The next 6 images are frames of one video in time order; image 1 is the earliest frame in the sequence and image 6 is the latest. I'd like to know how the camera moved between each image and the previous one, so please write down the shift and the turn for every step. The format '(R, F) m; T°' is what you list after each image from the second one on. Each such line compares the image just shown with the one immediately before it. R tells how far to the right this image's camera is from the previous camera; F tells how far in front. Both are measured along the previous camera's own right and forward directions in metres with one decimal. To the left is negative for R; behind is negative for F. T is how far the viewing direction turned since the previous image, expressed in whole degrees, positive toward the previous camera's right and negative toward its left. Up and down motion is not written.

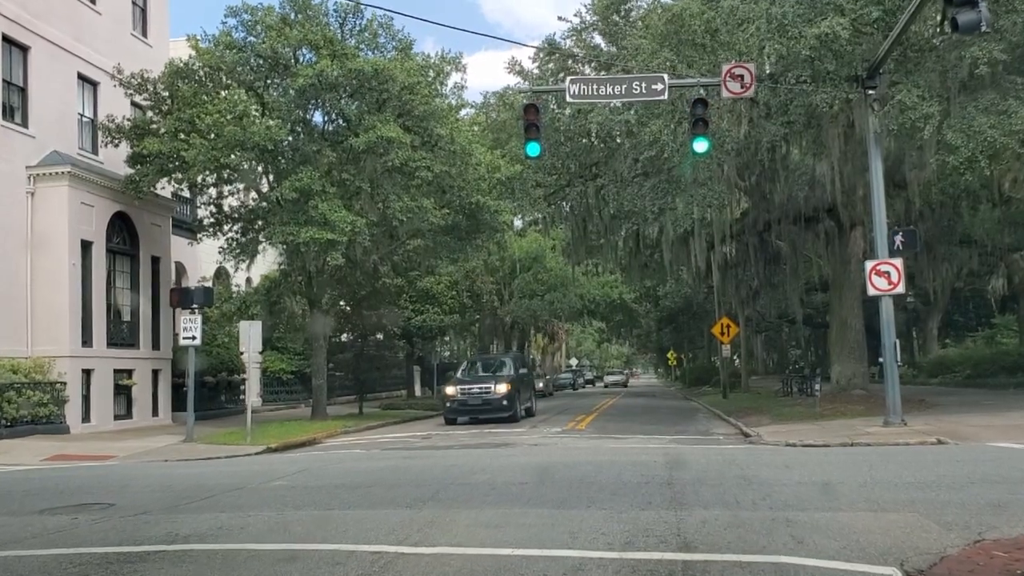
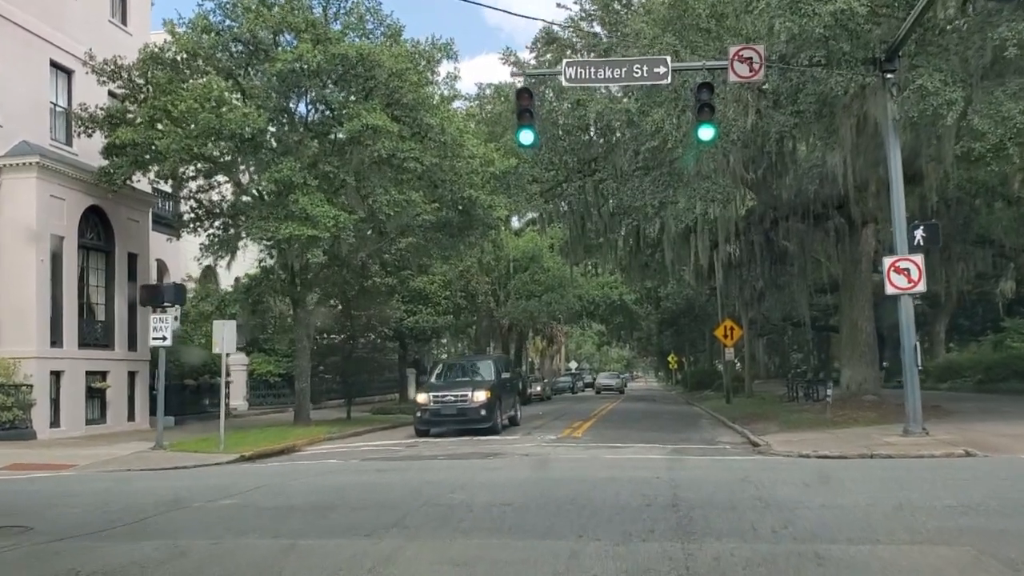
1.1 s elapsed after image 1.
(+0.1, +1.2) m; 0°
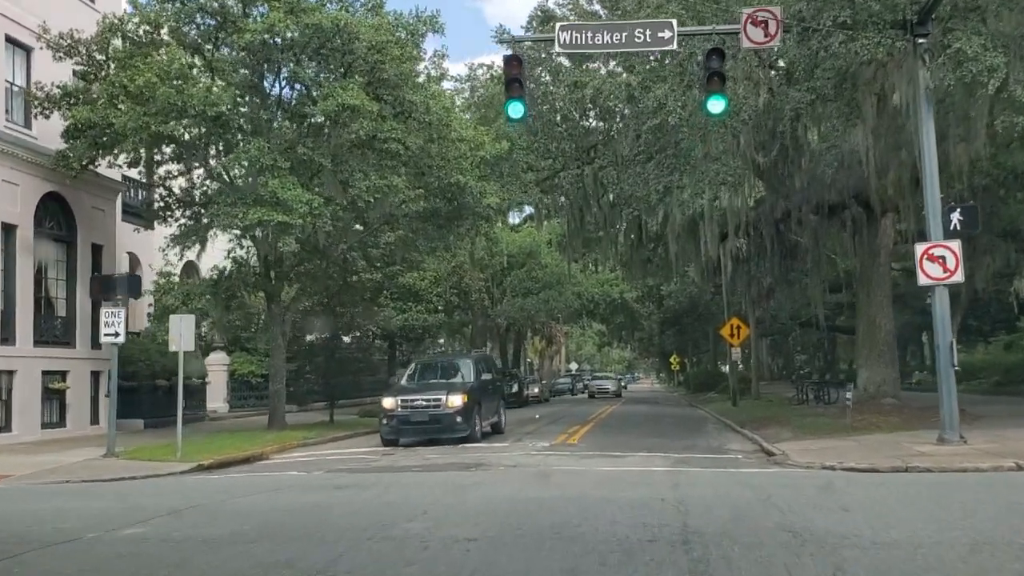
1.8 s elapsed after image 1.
(+0.2, +1.7) m; 0°
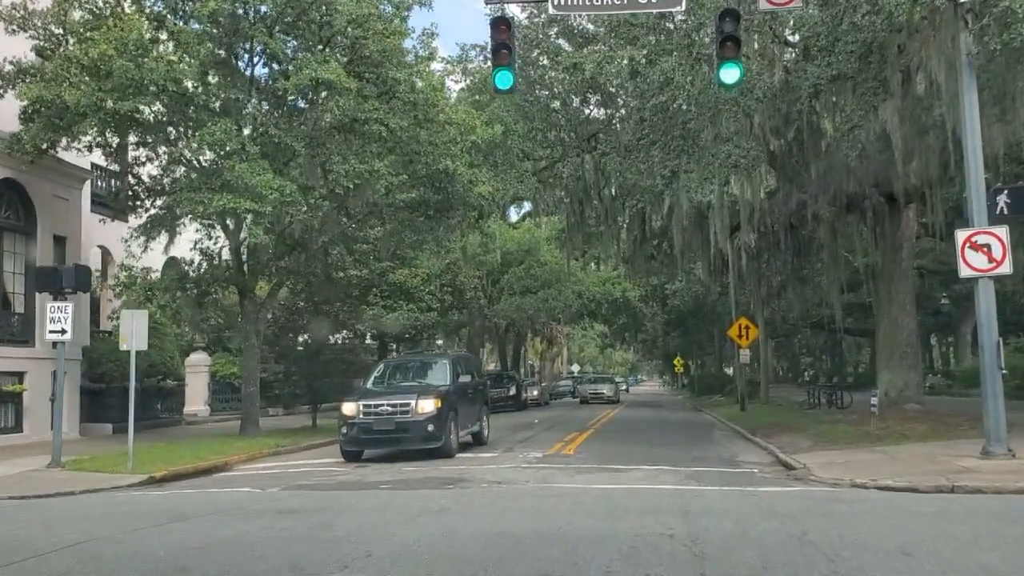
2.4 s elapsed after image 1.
(+0.2, +1.6) m; 0°
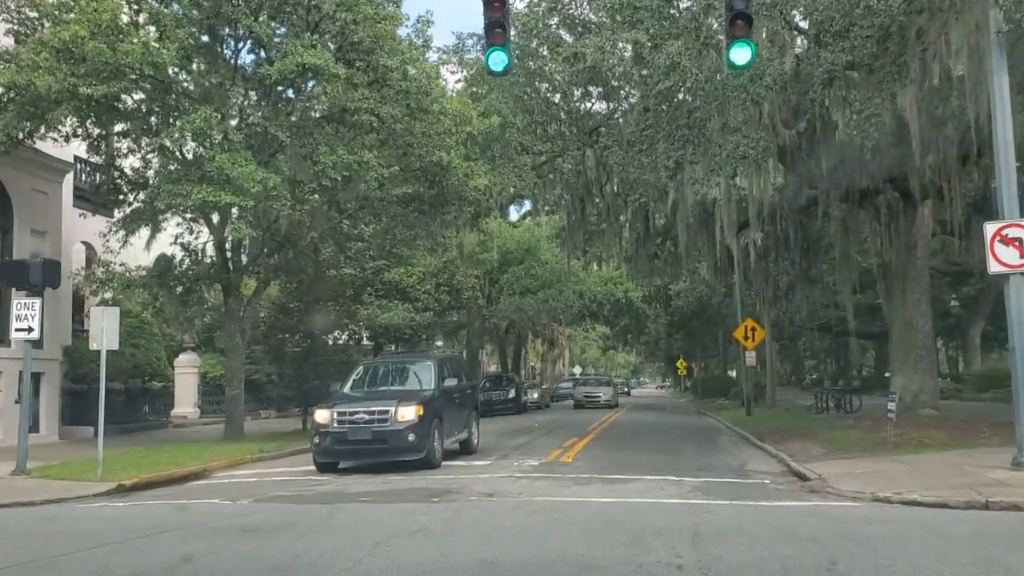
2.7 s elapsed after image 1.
(+0.1, +0.9) m; 0°
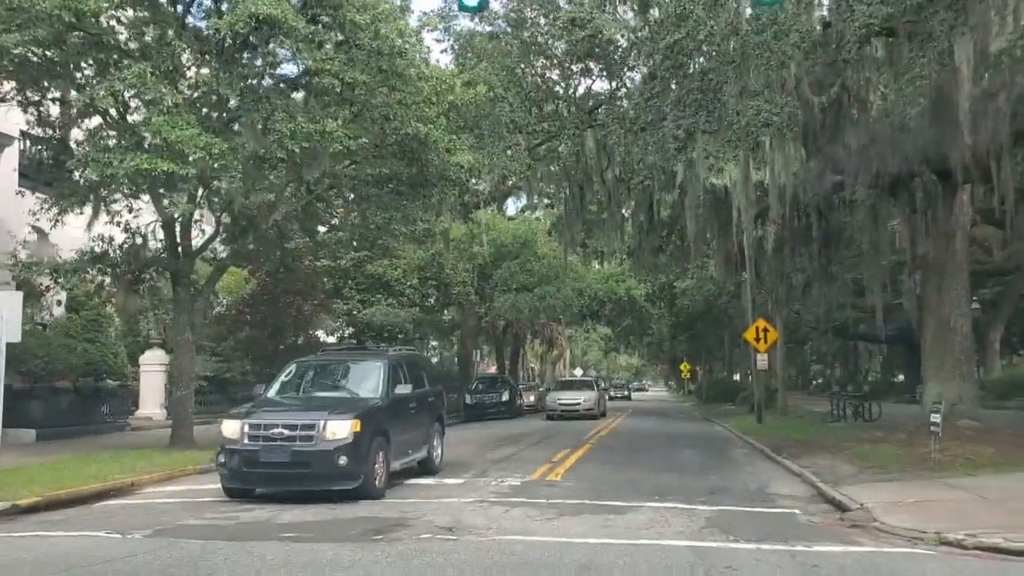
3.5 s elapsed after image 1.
(+0.2, +2.2) m; 0°
